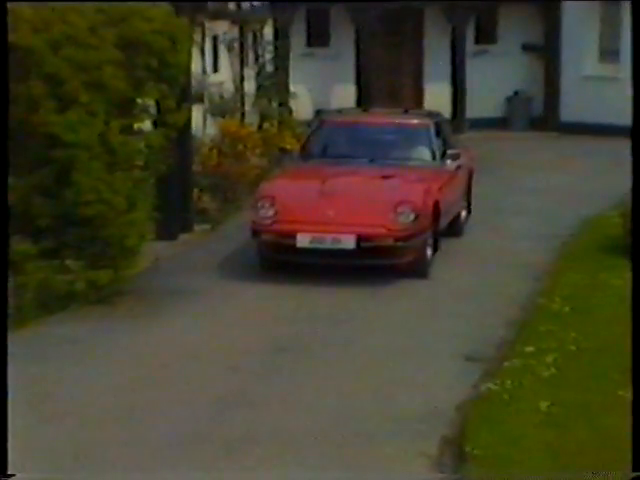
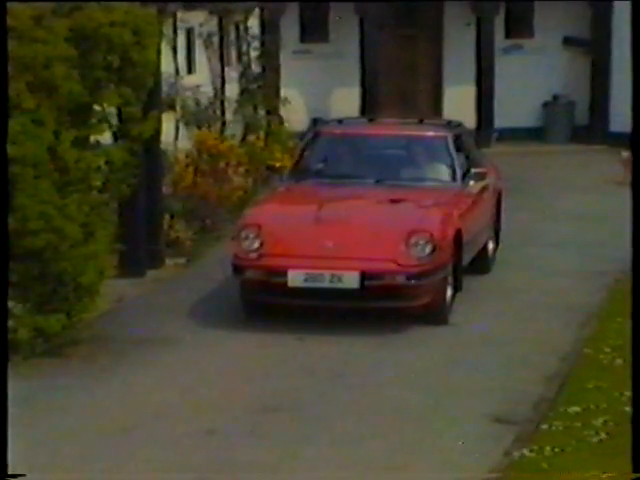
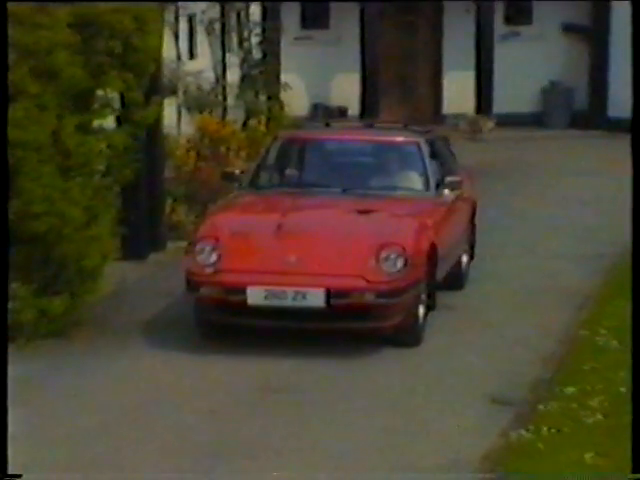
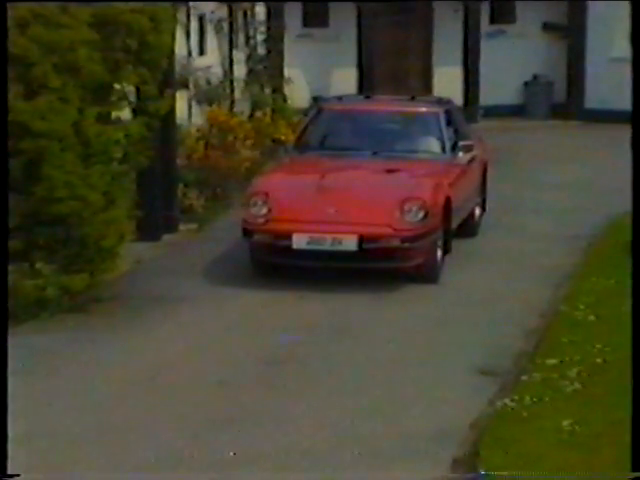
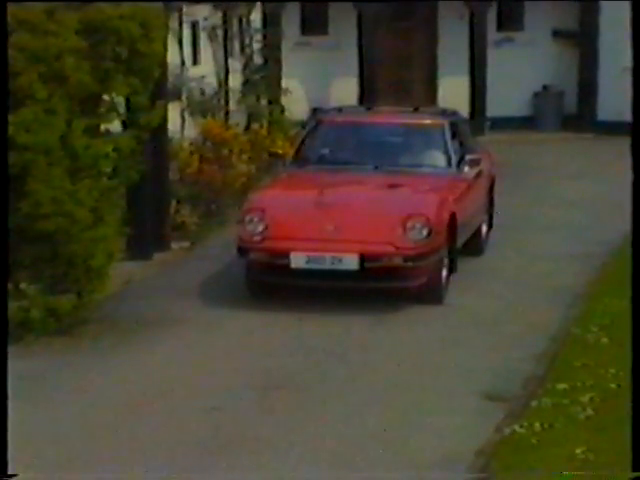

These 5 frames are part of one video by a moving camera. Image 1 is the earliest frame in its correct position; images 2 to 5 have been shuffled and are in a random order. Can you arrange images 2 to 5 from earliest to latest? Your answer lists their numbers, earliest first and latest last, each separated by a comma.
4, 5, 2, 3
